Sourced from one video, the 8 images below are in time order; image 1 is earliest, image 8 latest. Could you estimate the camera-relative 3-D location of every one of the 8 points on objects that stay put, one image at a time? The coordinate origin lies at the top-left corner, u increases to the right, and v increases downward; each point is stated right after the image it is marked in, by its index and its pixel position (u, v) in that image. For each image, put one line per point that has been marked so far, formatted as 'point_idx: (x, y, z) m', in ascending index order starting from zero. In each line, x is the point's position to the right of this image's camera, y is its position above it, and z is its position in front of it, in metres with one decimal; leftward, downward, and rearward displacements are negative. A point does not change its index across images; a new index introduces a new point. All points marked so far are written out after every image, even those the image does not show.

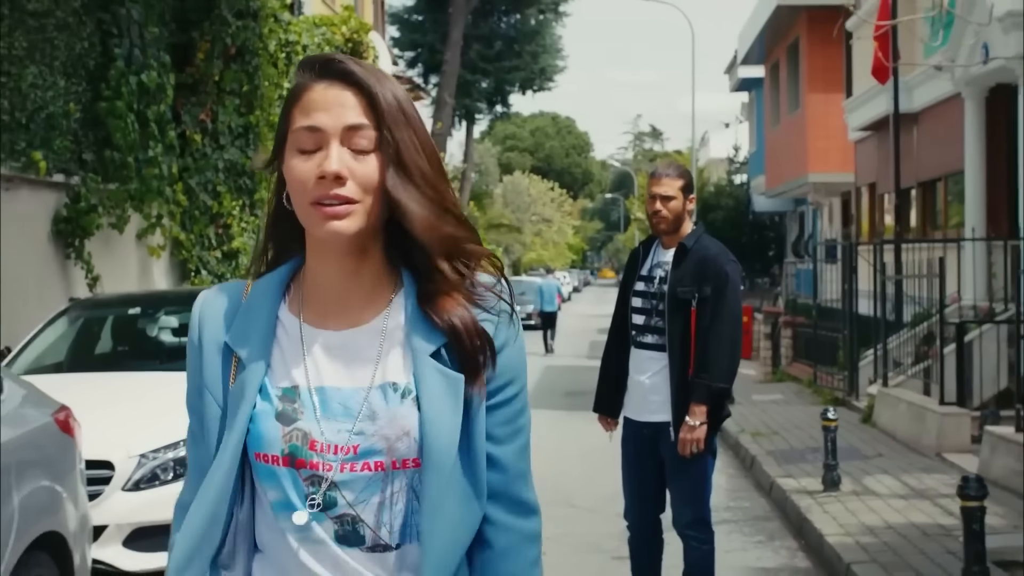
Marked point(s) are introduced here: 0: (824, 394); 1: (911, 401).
0: (+2.8, -0.9, +14.4) m
1: (+2.6, -0.7, +10.8) m
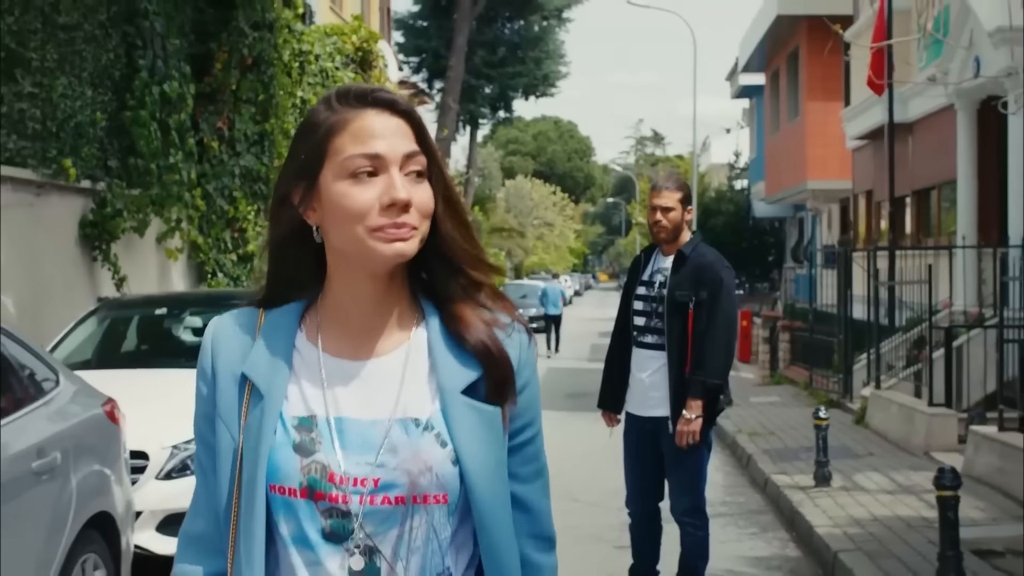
0: (+2.8, -1.0, +14.8) m
1: (+2.7, -0.8, +11.2) m
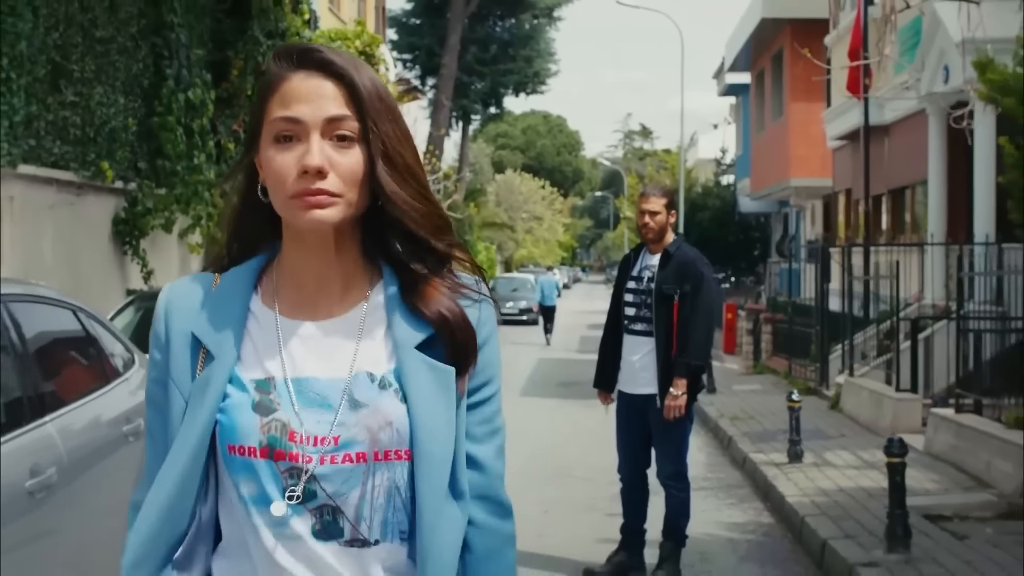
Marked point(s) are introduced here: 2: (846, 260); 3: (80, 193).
0: (+2.8, -0.9, +15.7) m
1: (+2.7, -0.7, +12.0) m
2: (+3.0, +0.2, +14.6) m
3: (-2.6, +0.6, +10.0) m
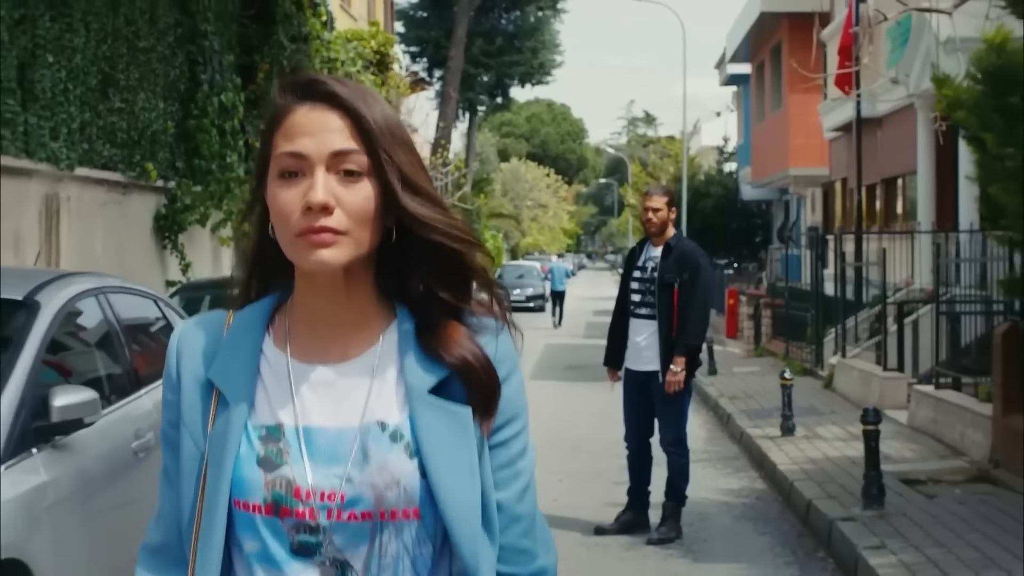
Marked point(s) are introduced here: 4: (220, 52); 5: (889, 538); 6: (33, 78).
0: (+2.9, -0.8, +16.5) m
1: (+2.8, -0.6, +12.9) m
2: (+3.1, +0.4, +15.4) m
3: (-2.6, +0.6, +10.8) m
4: (-2.2, +1.8, +12.4) m
5: (+1.5, -1.0, +6.5) m
6: (-2.7, +1.2, +9.0) m
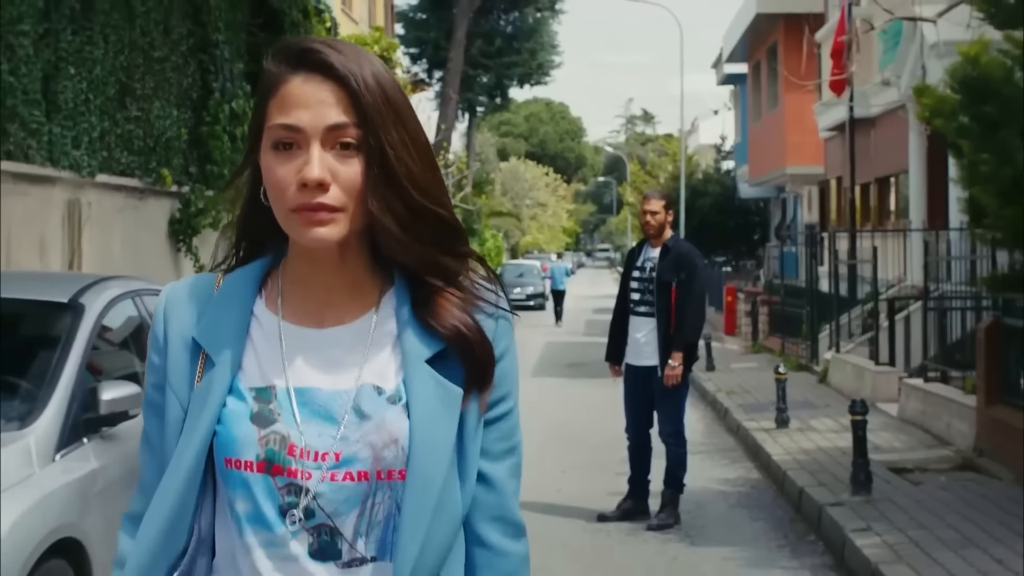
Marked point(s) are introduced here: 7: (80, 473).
0: (+2.9, -0.7, +16.9) m
1: (+2.8, -0.6, +13.3) m
2: (+3.1, +0.4, +15.8) m
3: (-2.5, +0.6, +11.2) m
4: (-2.2, +1.8, +12.8) m
5: (+1.5, -1.0, +6.9) m
6: (-2.6, +1.1, +9.4) m
7: (-1.2, -0.5, +4.6) m
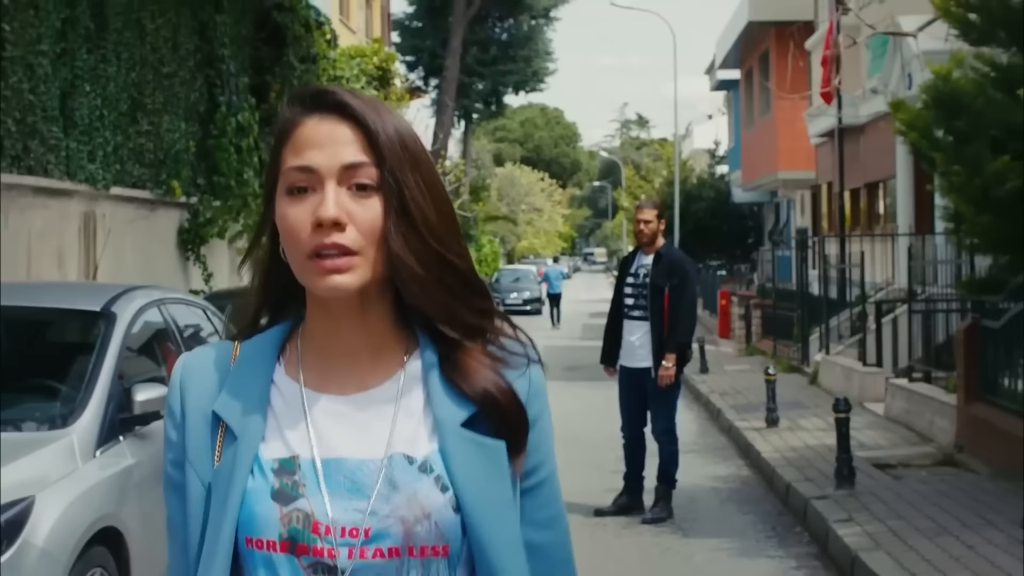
0: (+2.9, -0.8, +17.3) m
1: (+2.8, -0.6, +13.7) m
2: (+3.1, +0.4, +16.2) m
3: (-2.6, +0.6, +11.6) m
4: (-2.3, +1.7, +13.2) m
5: (+1.5, -1.0, +7.3) m
6: (-2.7, +1.1, +9.8) m
7: (-1.2, -0.6, +5.0) m
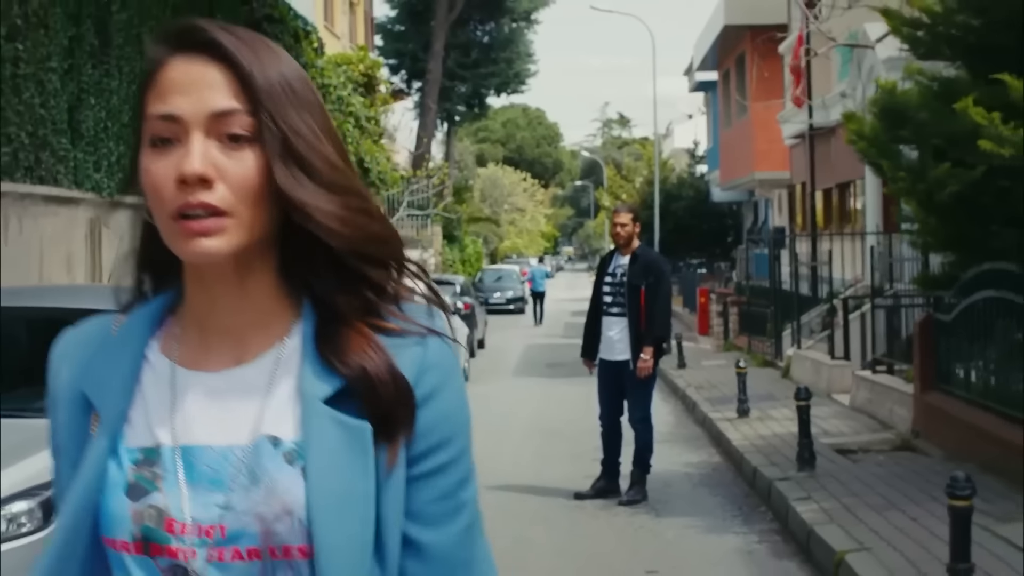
0: (+2.7, -0.8, +17.9) m
1: (+2.6, -0.6, +14.3) m
2: (+2.9, +0.4, +16.8) m
3: (-2.7, +0.6, +12.2) m
4: (-2.4, +1.7, +13.8) m
5: (+1.5, -1.0, +7.9) m
6: (-2.8, +1.1, +10.4) m
7: (-1.3, -0.6, +5.6) m
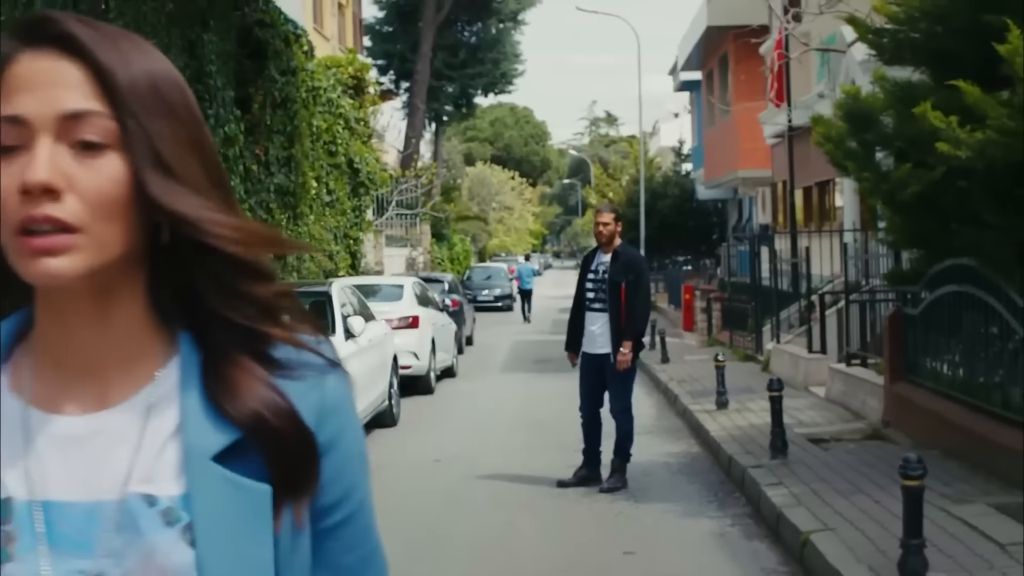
0: (+2.6, -0.7, +18.3) m
1: (+2.5, -0.6, +14.7) m
2: (+2.8, +0.4, +17.2) m
3: (-2.8, +0.6, +12.5) m
4: (-2.5, +1.7, +14.2) m
5: (+1.4, -1.0, +8.3) m
6: (-2.9, +1.1, +10.7) m
7: (-1.3, -0.6, +5.9) m
